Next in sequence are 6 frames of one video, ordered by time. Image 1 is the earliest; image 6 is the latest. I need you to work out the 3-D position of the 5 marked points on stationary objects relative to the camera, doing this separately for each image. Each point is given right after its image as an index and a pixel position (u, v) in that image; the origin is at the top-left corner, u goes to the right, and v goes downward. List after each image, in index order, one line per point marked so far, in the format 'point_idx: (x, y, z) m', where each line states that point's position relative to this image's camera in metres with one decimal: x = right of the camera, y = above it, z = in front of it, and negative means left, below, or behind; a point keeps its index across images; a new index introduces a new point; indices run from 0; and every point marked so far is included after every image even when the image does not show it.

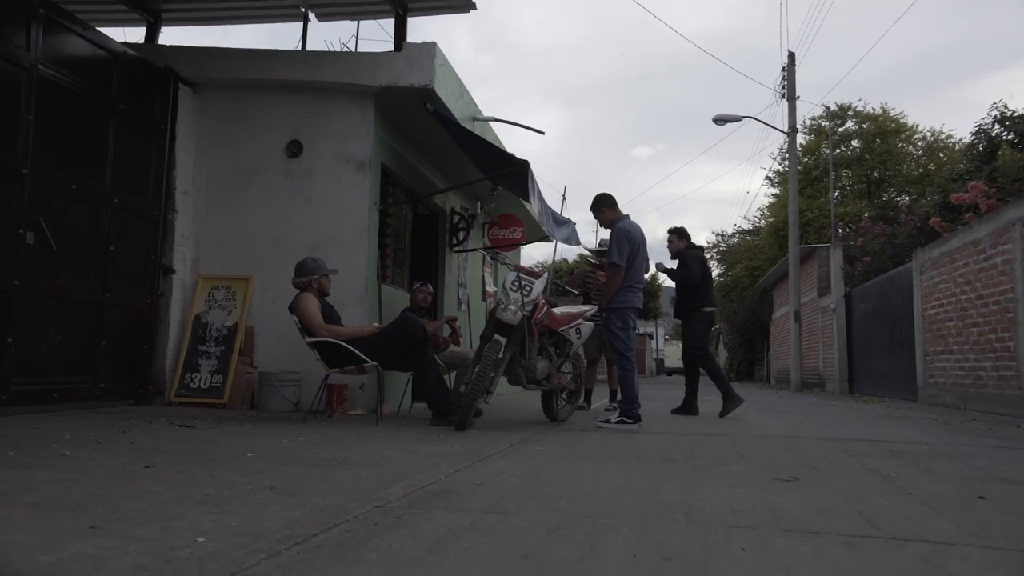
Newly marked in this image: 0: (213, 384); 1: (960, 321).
0: (-2.6, -0.8, +6.7) m
1: (+5.5, -0.4, +9.6) m
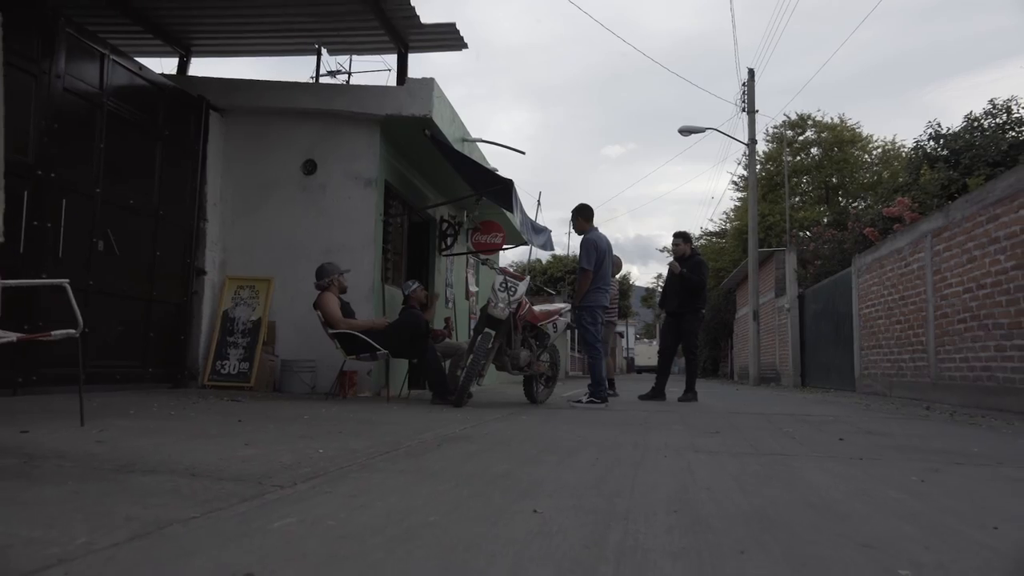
0: (-2.7, -0.8, +7.8) m
1: (+5.2, -0.4, +11.0) m
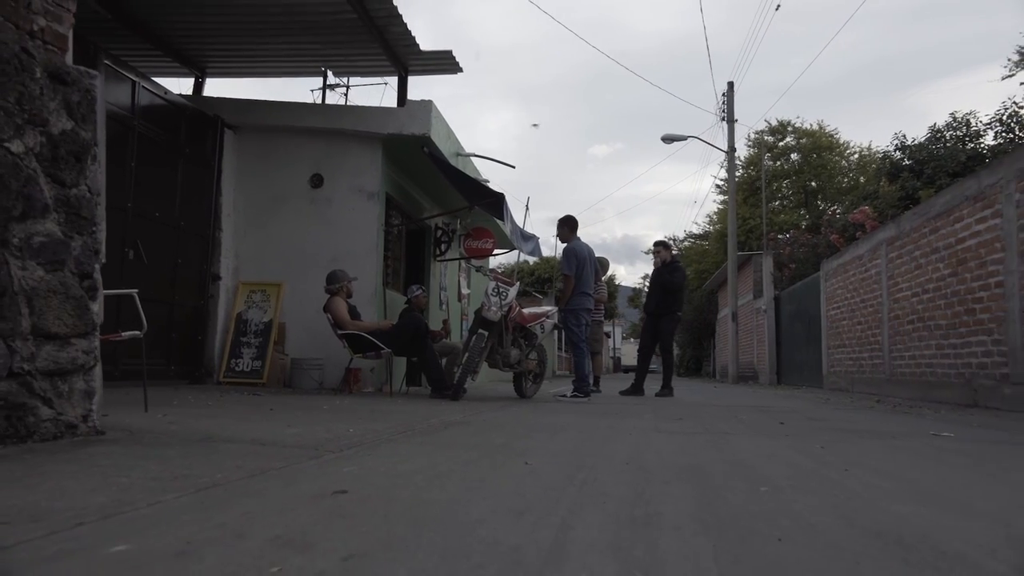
0: (-2.8, -0.8, +8.5) m
1: (+5.1, -0.5, +11.9) m
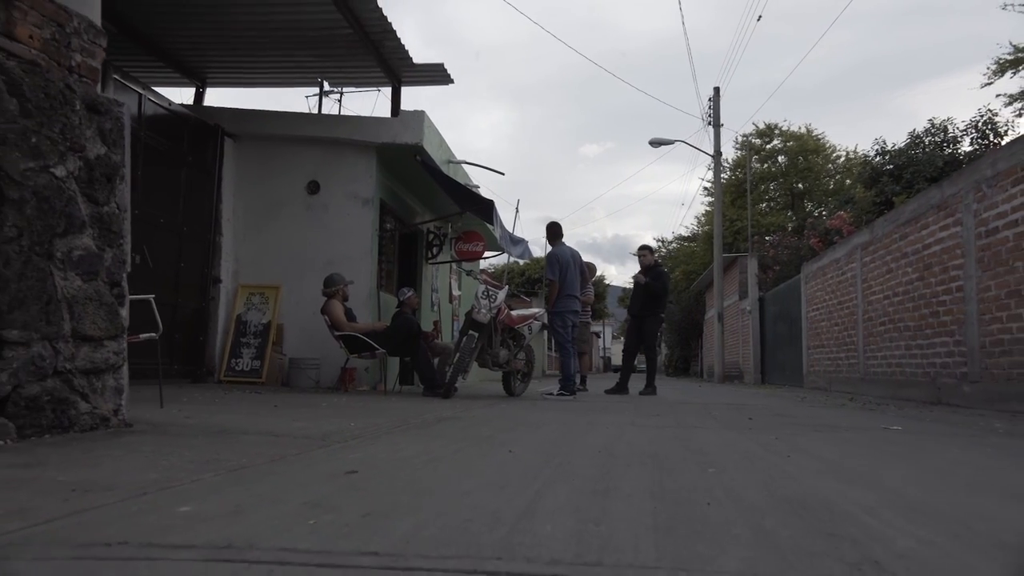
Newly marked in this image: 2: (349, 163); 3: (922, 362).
0: (-2.9, -0.9, +8.9) m
1: (+4.9, -0.5, +12.3) m
2: (-1.9, +1.5, +9.4) m
3: (+4.3, -0.8, +8.2) m
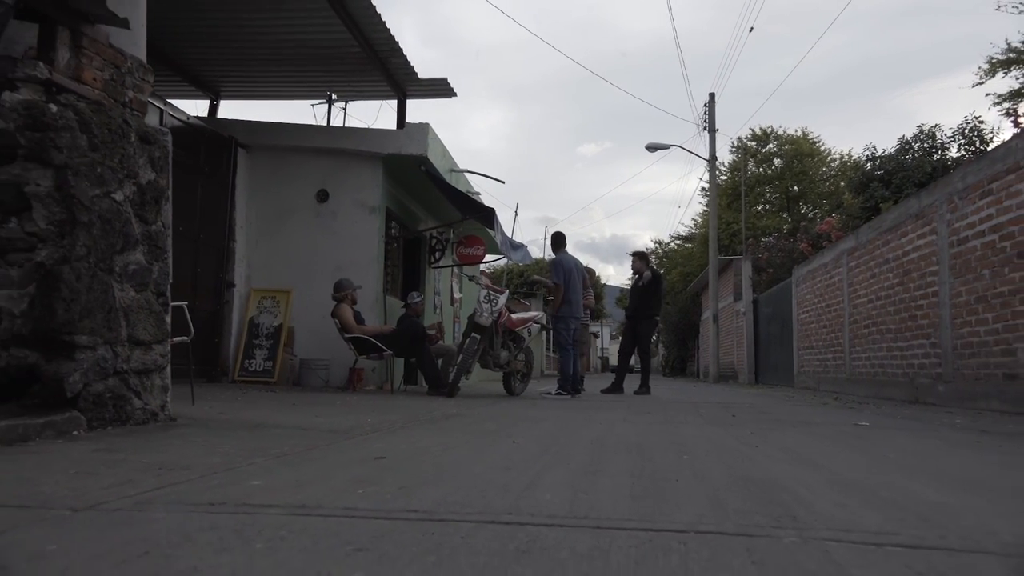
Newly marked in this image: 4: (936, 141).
0: (-2.9, -0.9, +9.3) m
1: (+4.9, -0.6, +12.8) m
2: (-1.9, +1.4, +9.8) m
3: (+4.3, -0.8, +8.6) m
4: (+8.8, +3.1, +16.4) m
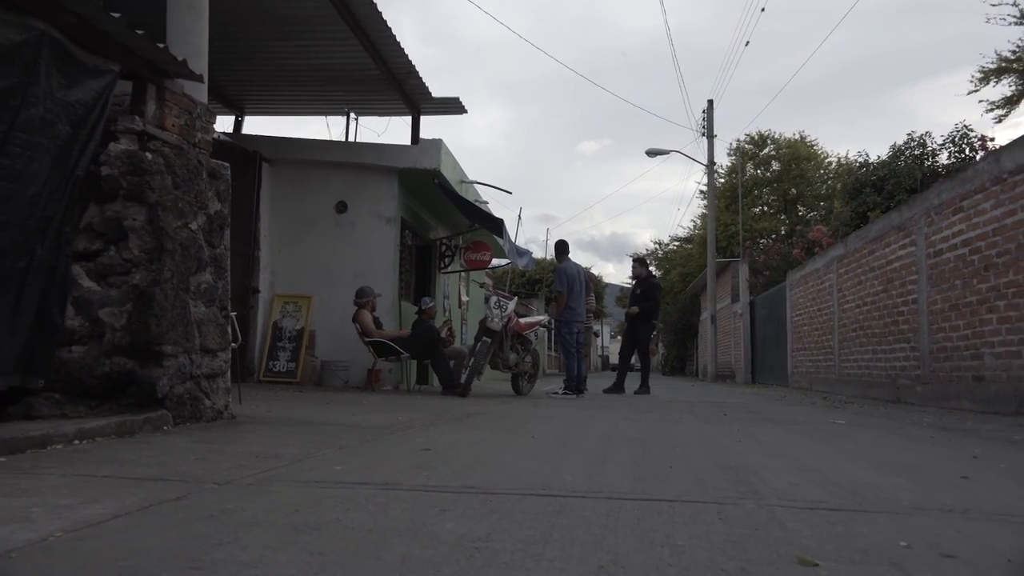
0: (-2.8, -1.0, +9.9) m
1: (+5.0, -0.6, +13.4) m
2: (-1.8, +1.4, +10.4) m
3: (+4.4, -0.9, +9.2) m
4: (+9.0, +3.0, +17.0) m
